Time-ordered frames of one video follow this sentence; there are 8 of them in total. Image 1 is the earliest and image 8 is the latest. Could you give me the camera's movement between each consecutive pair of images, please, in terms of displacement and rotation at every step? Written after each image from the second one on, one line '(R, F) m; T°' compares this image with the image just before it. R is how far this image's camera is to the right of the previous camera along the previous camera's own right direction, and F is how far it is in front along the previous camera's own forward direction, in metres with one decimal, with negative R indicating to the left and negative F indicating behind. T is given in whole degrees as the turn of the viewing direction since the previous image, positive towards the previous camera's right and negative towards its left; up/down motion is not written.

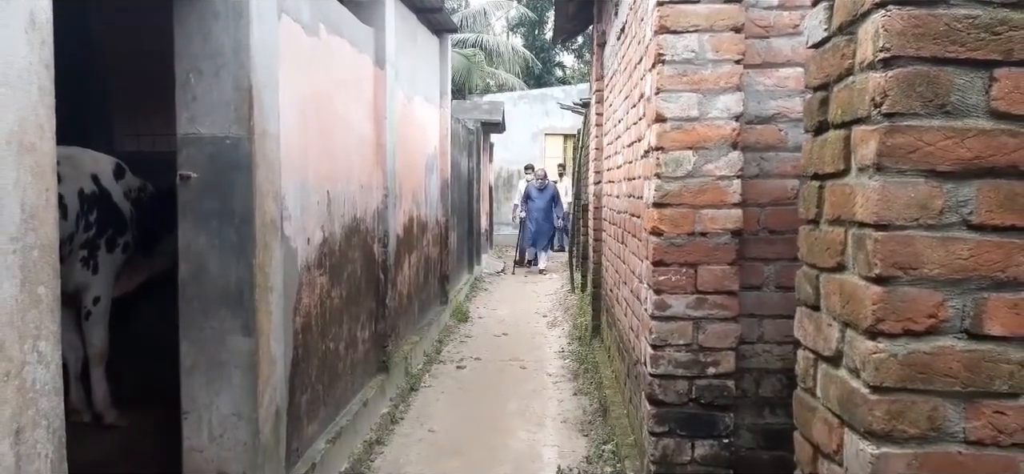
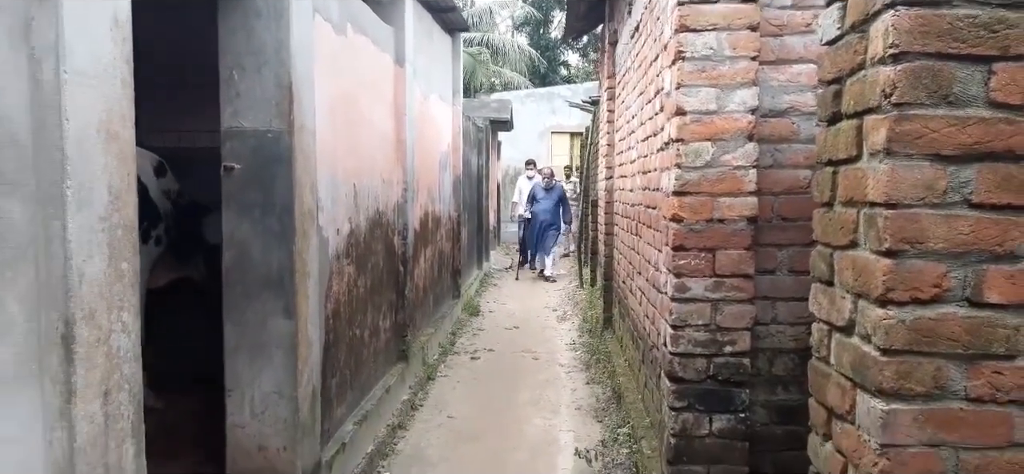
(-0.1, -0.2) m; 0°
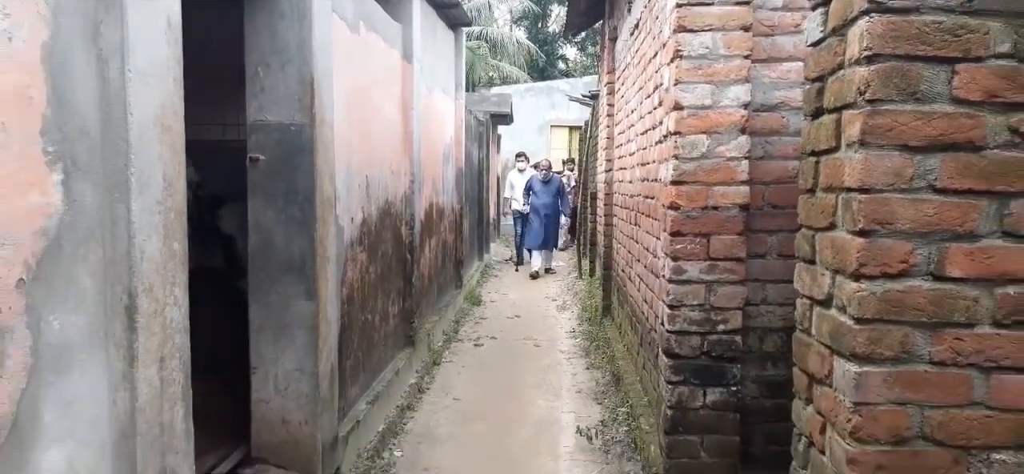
(0.0, -0.2) m; 0°
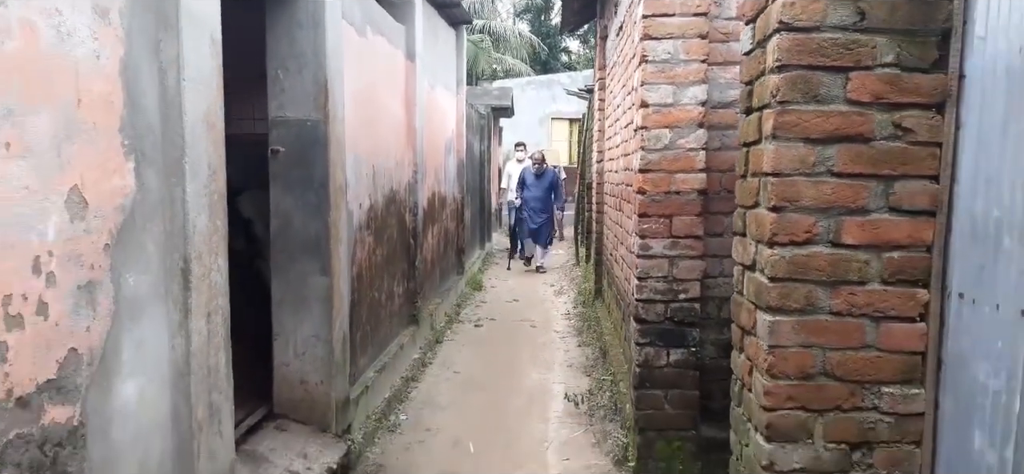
(+0.1, -0.4) m; 0°
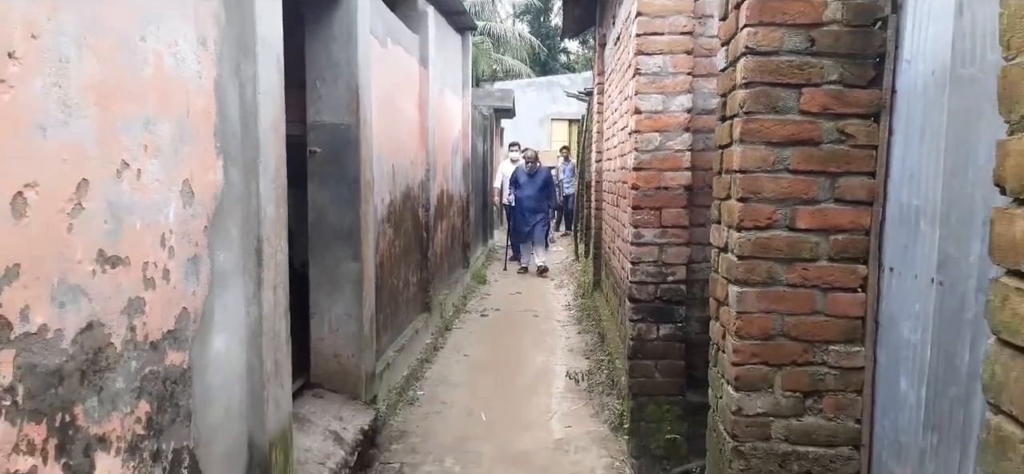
(-0.1, -0.5) m; 0°
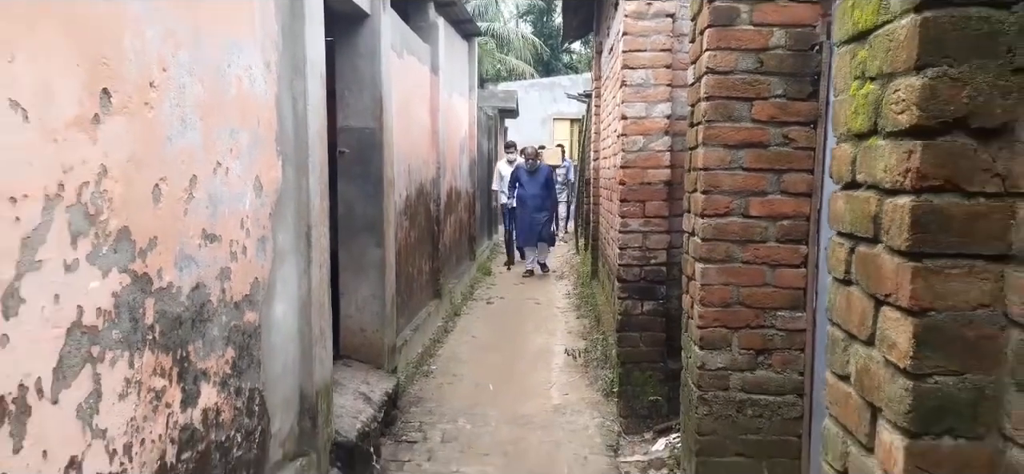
(0.0, -0.6) m; 0°
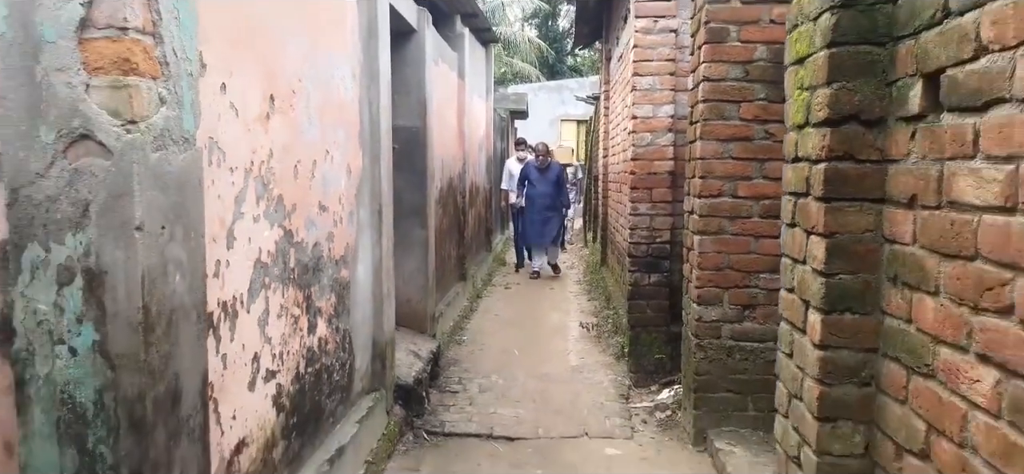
(-0.2, -0.8) m; 0°
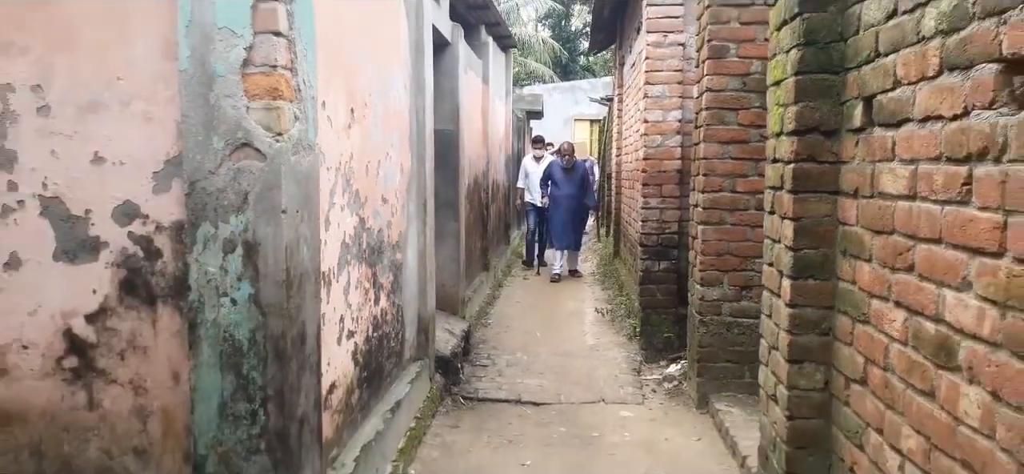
(-0.1, -0.6) m; -1°
